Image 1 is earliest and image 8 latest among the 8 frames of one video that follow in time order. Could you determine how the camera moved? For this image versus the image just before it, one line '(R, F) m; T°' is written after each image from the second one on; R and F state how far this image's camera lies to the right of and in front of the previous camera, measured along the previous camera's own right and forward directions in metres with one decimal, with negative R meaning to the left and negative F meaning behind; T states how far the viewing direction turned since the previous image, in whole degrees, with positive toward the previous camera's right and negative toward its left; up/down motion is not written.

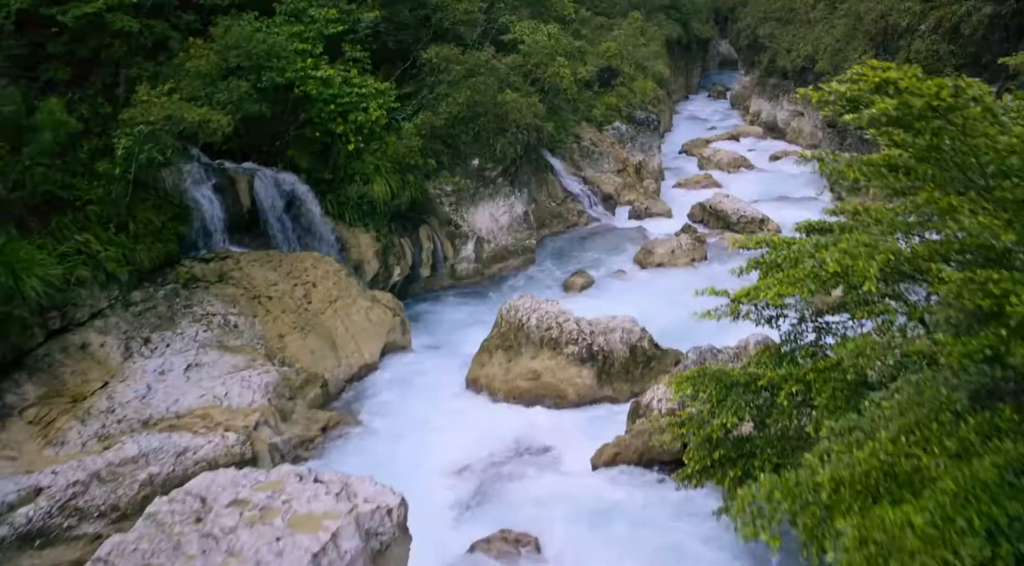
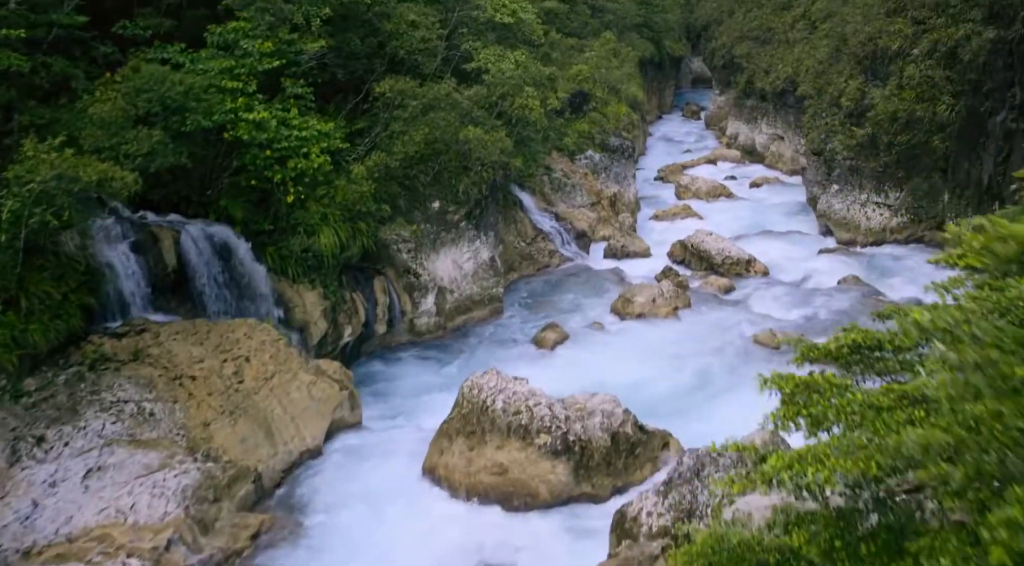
(+0.2, +1.6) m; +2°
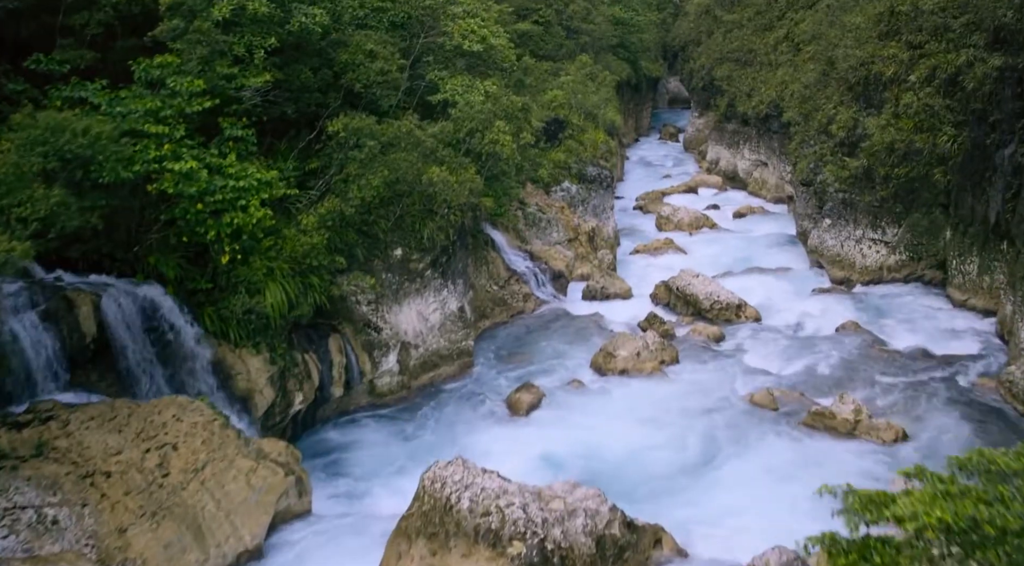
(+0.2, +1.4) m; +2°
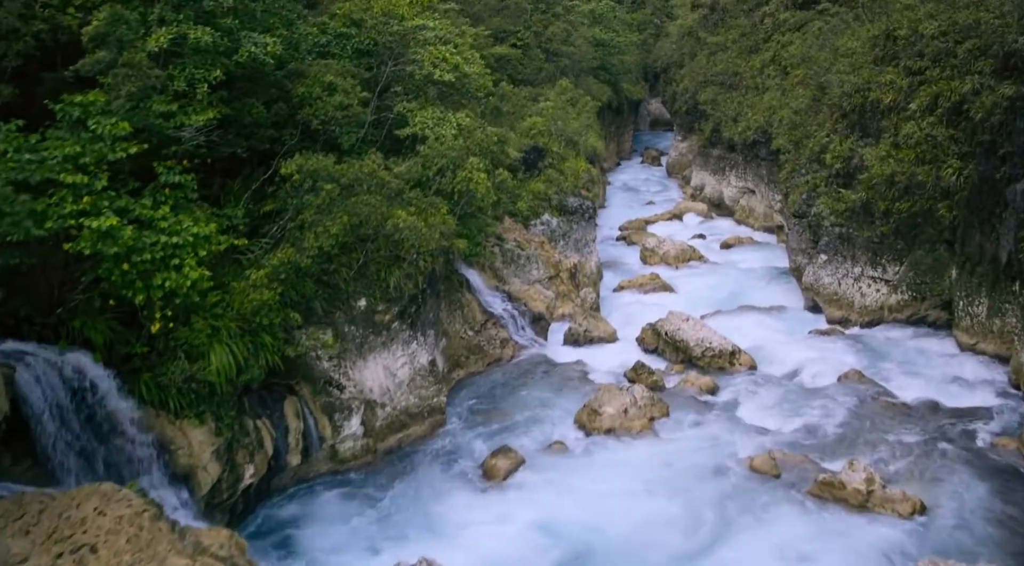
(+0.1, +1.2) m; +1°
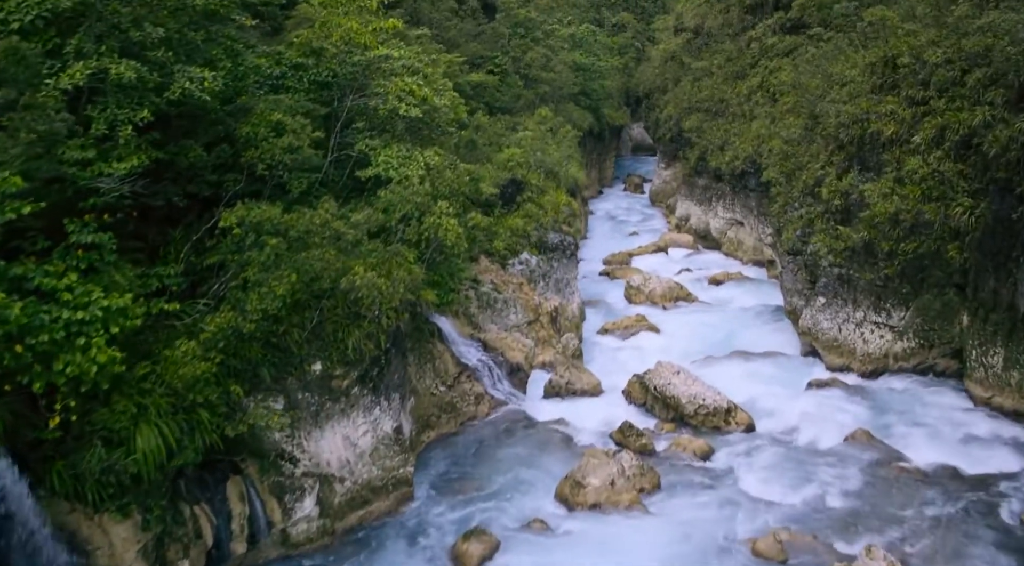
(+0.2, +1.3) m; +1°
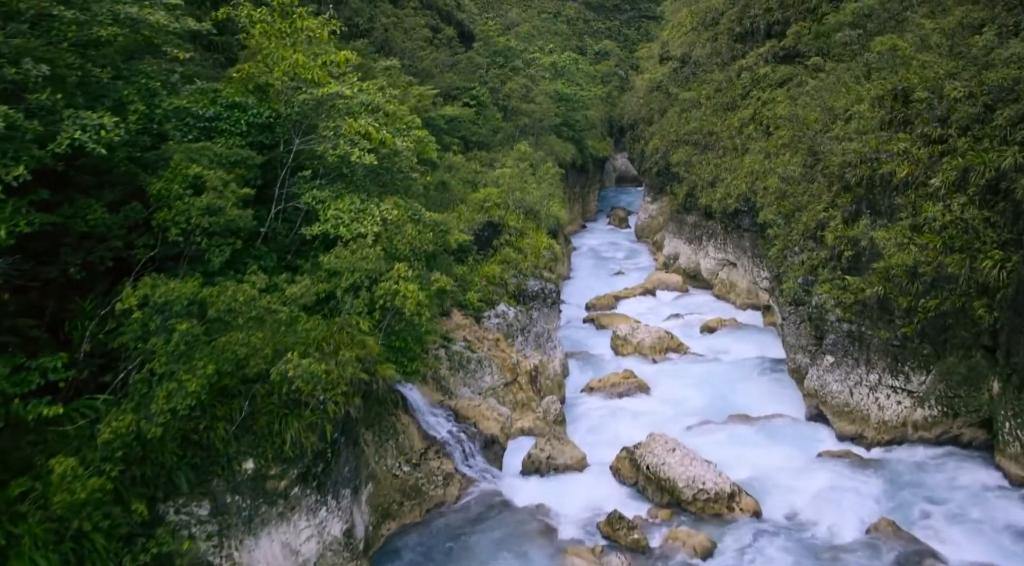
(+0.2, +1.7) m; +1°
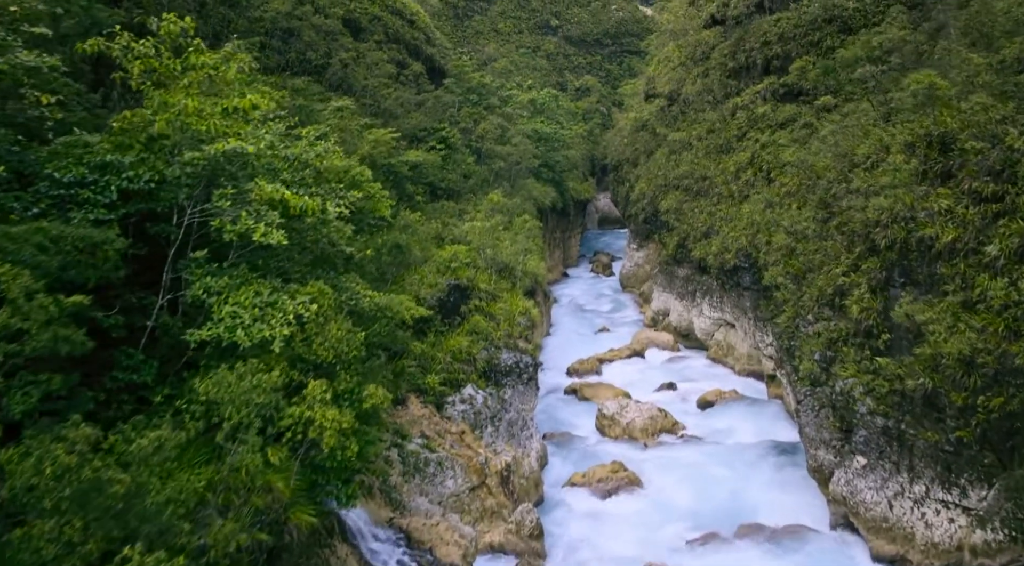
(+0.3, +2.6) m; +1°
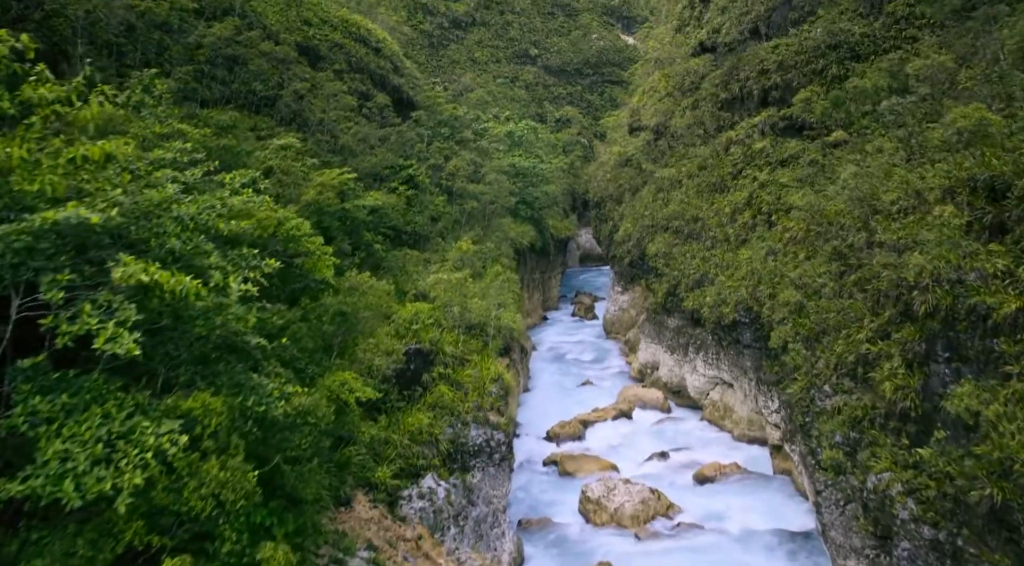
(+0.3, +2.3) m; +1°
